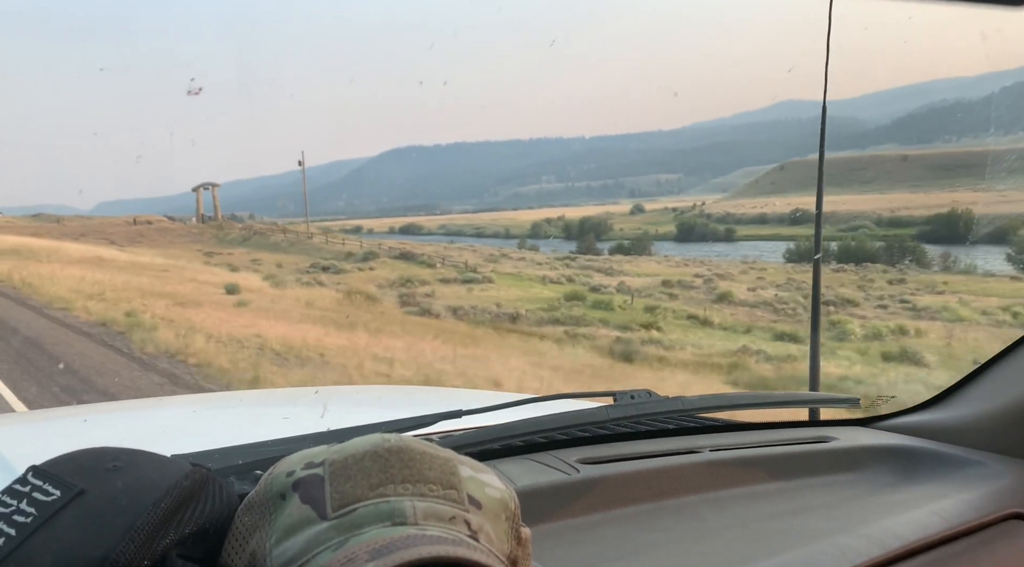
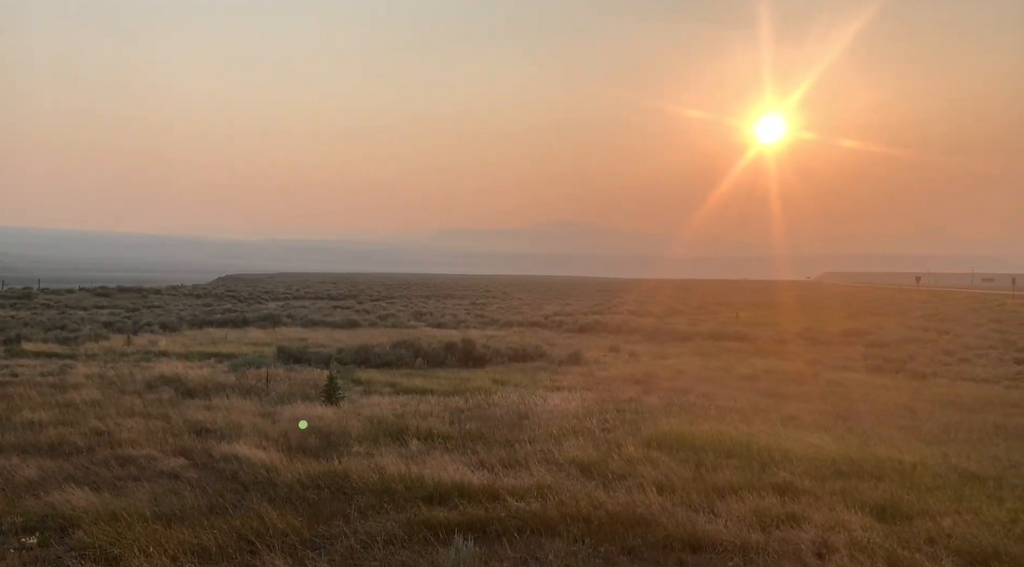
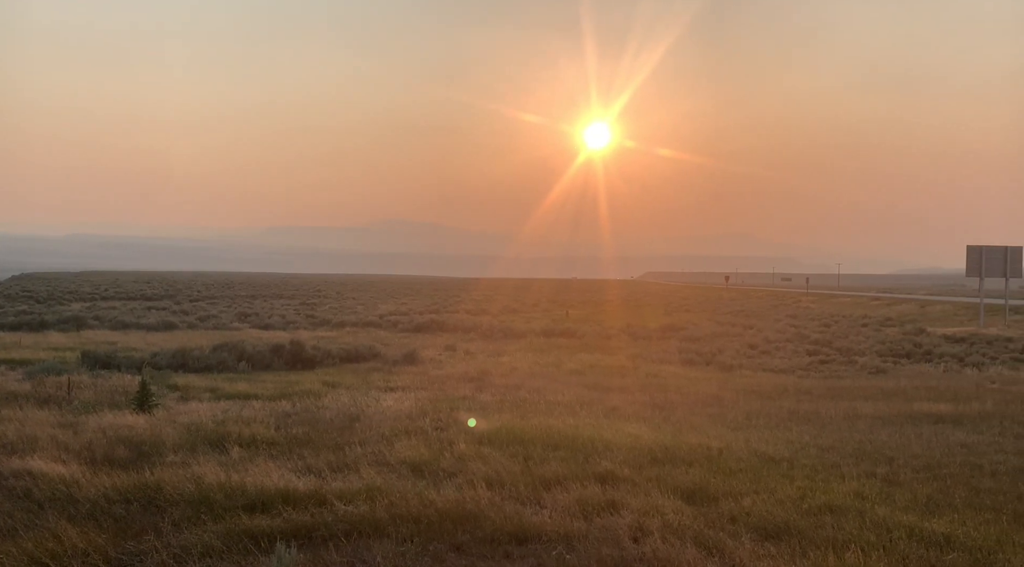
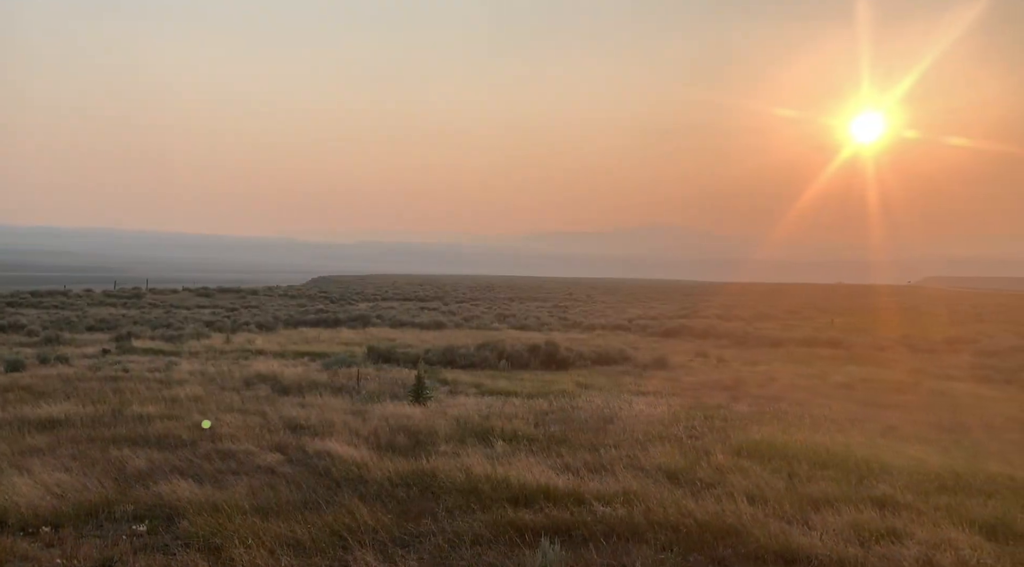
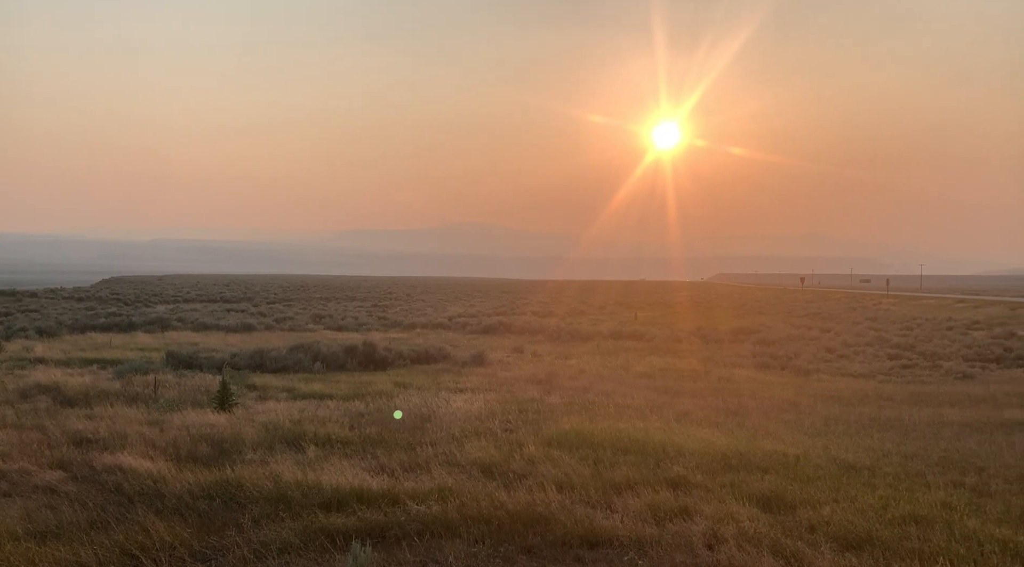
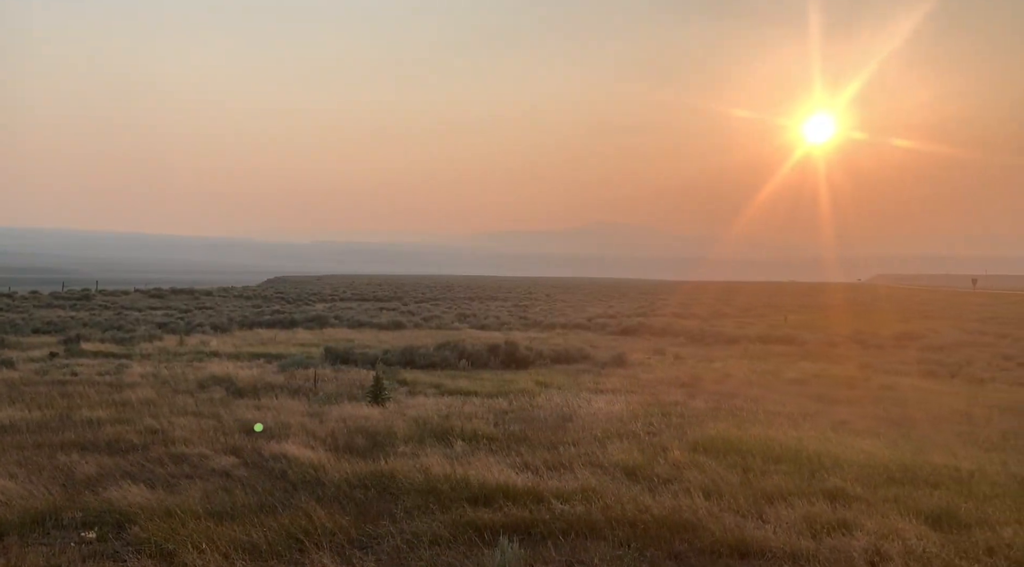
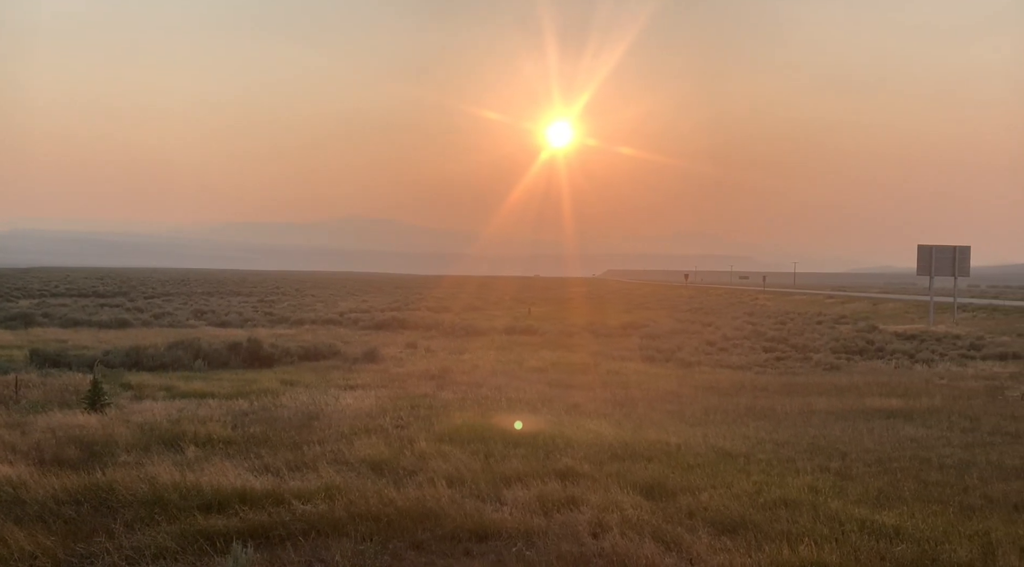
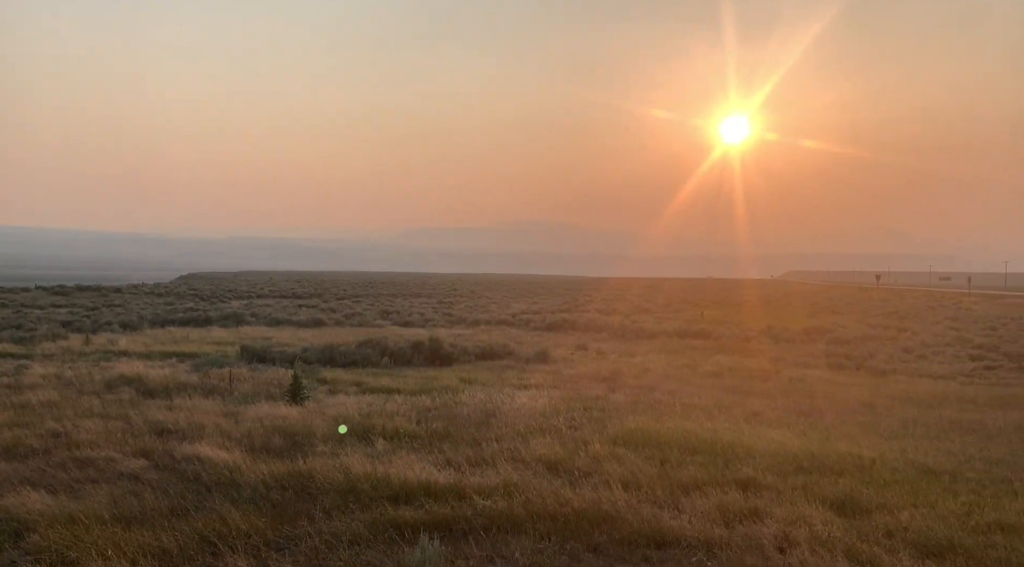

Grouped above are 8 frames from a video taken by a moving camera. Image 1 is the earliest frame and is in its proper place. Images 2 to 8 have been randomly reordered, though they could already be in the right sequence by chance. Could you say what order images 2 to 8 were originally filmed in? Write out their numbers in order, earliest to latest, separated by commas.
4, 6, 2, 8, 5, 3, 7
